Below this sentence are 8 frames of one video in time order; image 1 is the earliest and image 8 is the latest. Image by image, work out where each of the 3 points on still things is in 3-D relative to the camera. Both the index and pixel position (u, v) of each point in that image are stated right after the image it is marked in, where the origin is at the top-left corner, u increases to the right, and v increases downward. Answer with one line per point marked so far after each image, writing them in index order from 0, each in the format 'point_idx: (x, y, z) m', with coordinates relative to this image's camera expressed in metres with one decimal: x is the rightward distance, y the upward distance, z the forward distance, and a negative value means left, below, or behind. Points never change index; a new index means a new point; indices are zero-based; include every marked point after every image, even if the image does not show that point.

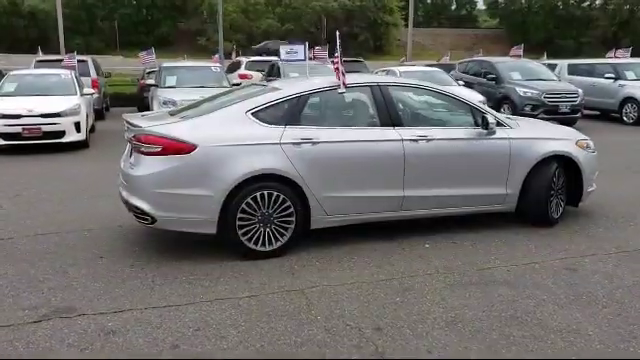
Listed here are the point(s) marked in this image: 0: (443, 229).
0: (+1.3, -0.5, +6.6) m
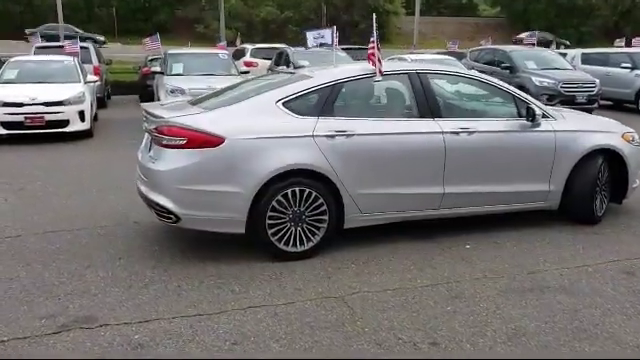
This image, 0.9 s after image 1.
0: (+1.6, -0.5, +6.1) m
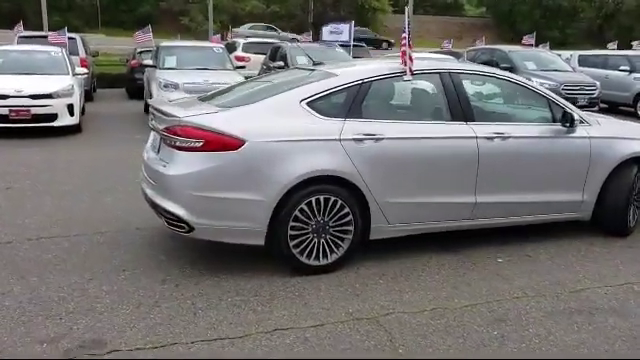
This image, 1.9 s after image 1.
0: (+1.8, -0.6, +5.8) m
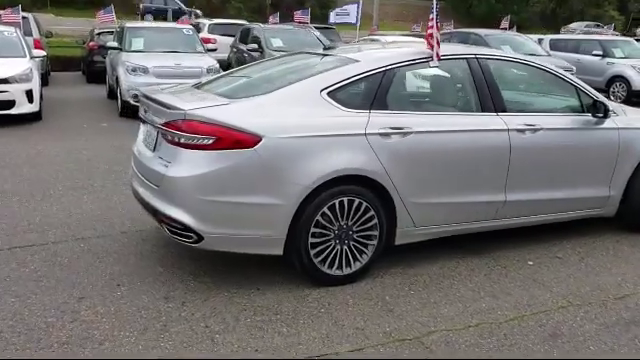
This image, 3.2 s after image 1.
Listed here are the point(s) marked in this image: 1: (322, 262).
0: (+1.9, -0.5, +5.4) m
1: (0.0, -0.6, +4.3) m
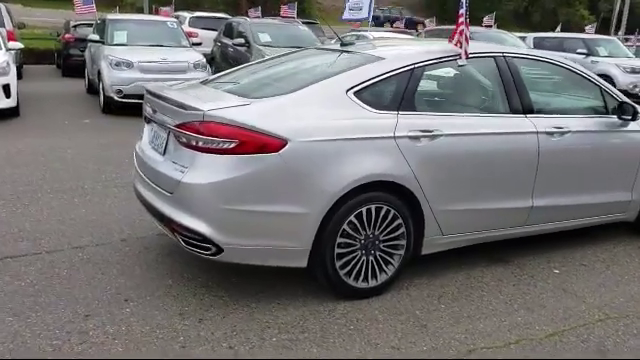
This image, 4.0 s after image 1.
0: (+2.0, -0.6, +5.2) m
1: (+0.2, -0.6, +4.0) m
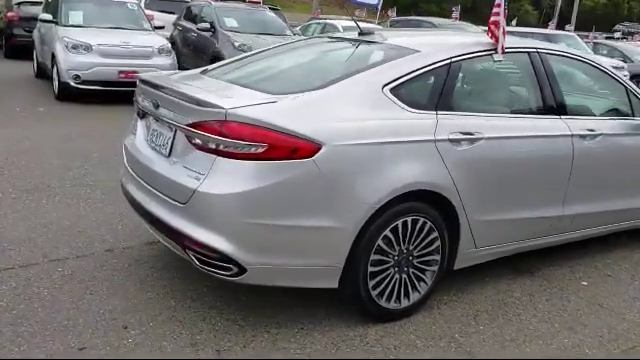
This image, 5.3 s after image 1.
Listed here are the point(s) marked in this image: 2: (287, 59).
0: (+2.1, -0.6, +4.9) m
1: (+0.4, -0.7, +3.6) m
2: (-0.2, +0.9, +4.3) m
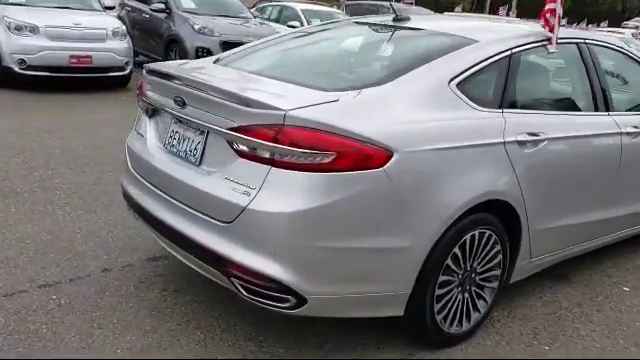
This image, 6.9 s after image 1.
0: (+2.2, -0.6, +4.7) m
1: (+0.6, -0.7, +3.1) m
2: (0.0, +0.8, +3.8) m
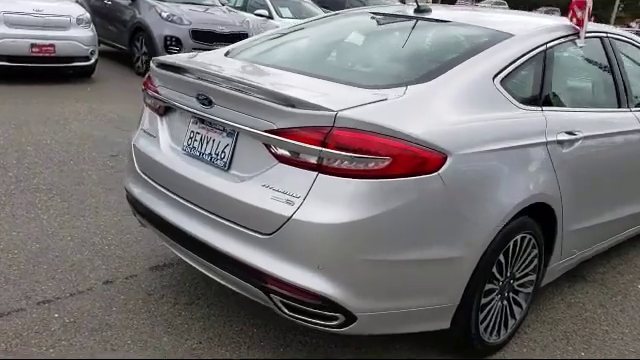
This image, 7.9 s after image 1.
0: (+2.2, -0.6, +4.6) m
1: (+0.8, -0.7, +3.0) m
2: (+0.1, +0.8, +3.5) m
